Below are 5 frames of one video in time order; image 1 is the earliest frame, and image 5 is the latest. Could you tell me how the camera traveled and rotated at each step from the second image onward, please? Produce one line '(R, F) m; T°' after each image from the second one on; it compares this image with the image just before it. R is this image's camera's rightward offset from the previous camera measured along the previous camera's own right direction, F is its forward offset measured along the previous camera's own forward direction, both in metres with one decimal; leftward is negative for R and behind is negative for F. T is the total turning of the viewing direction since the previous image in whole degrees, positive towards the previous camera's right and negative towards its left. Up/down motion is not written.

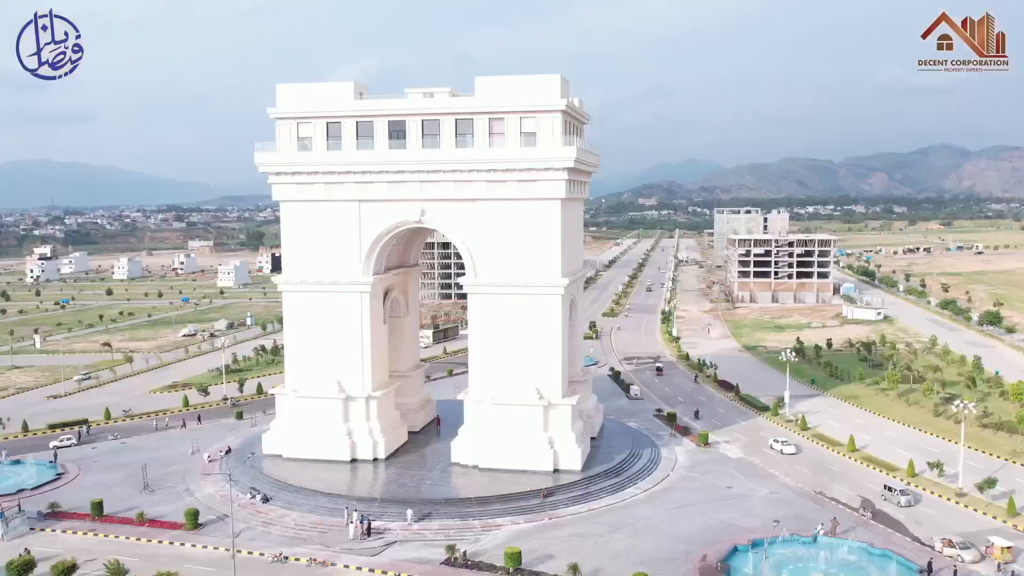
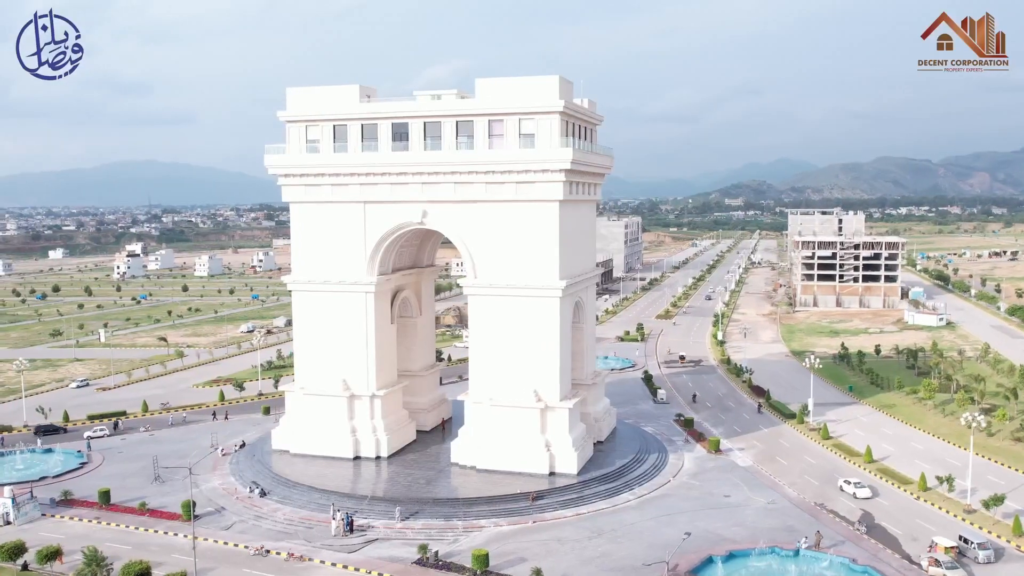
(+3.2, +0.2) m; -5°
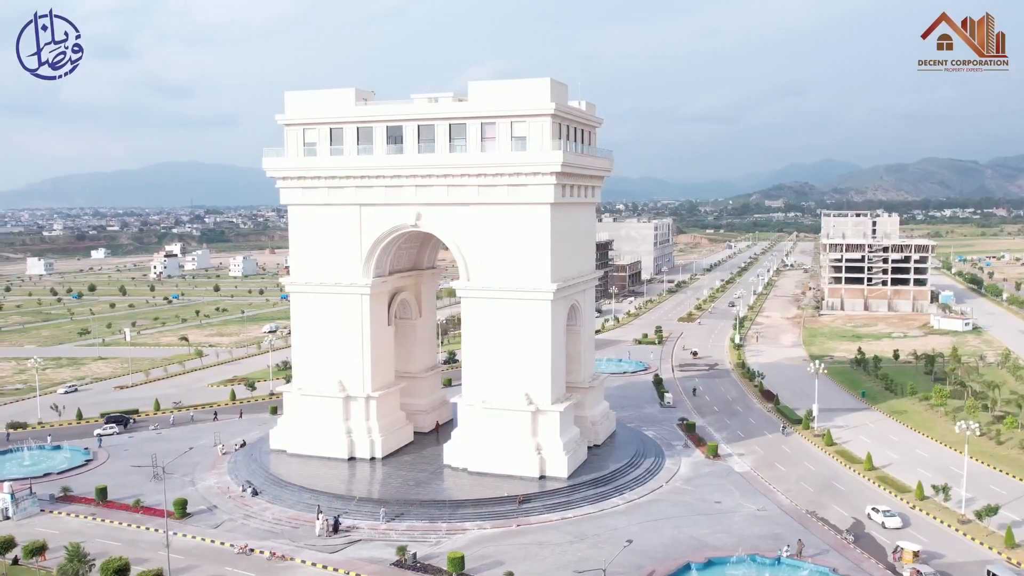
(+1.7, +0.1) m; -2°
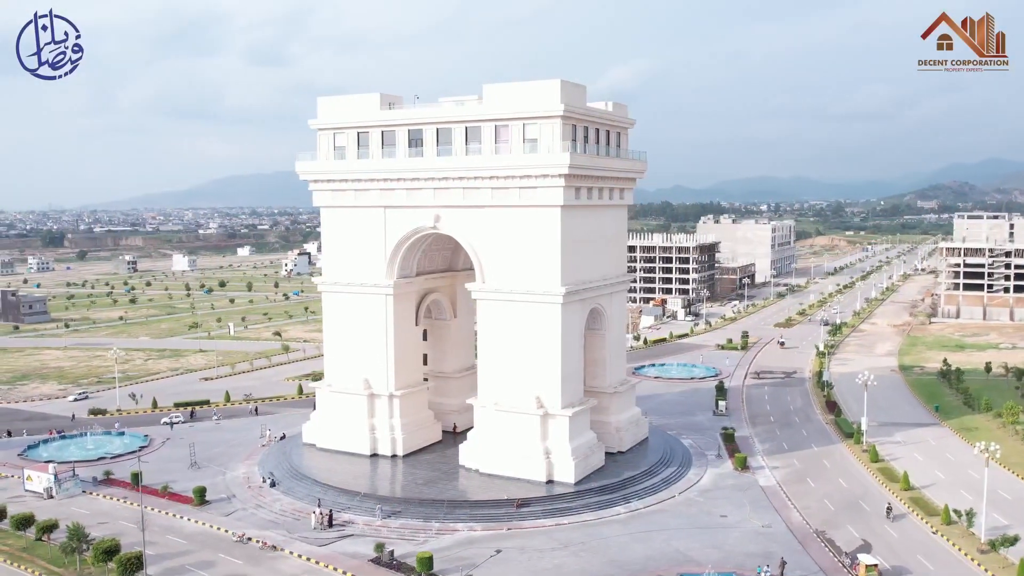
(+4.5, +0.4) m; -8°
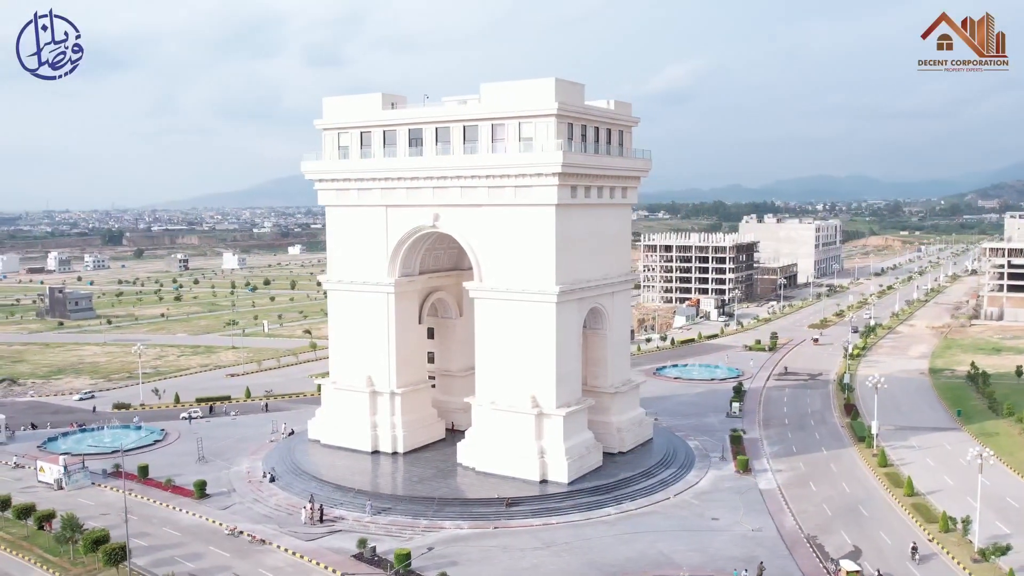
(+2.0, 0.0) m; -3°
